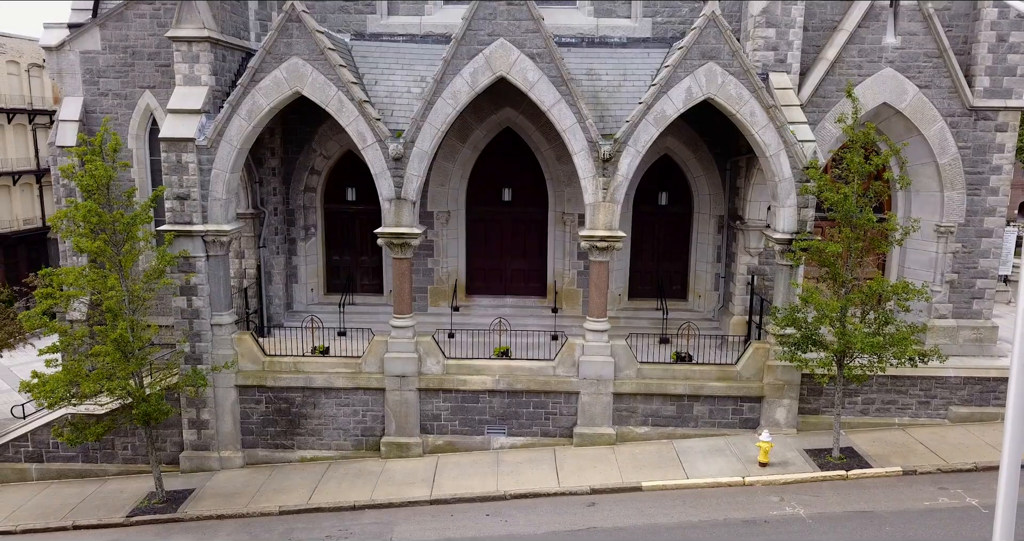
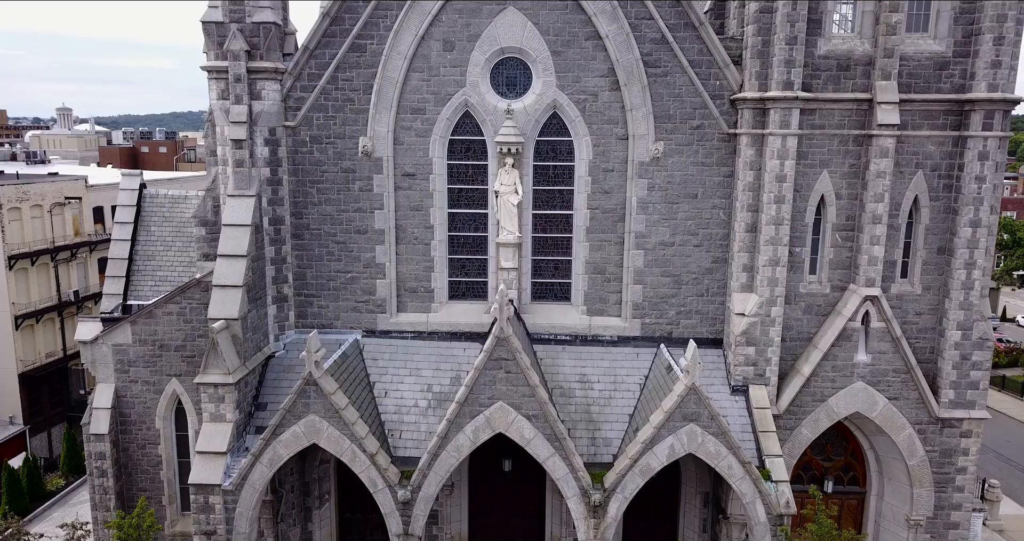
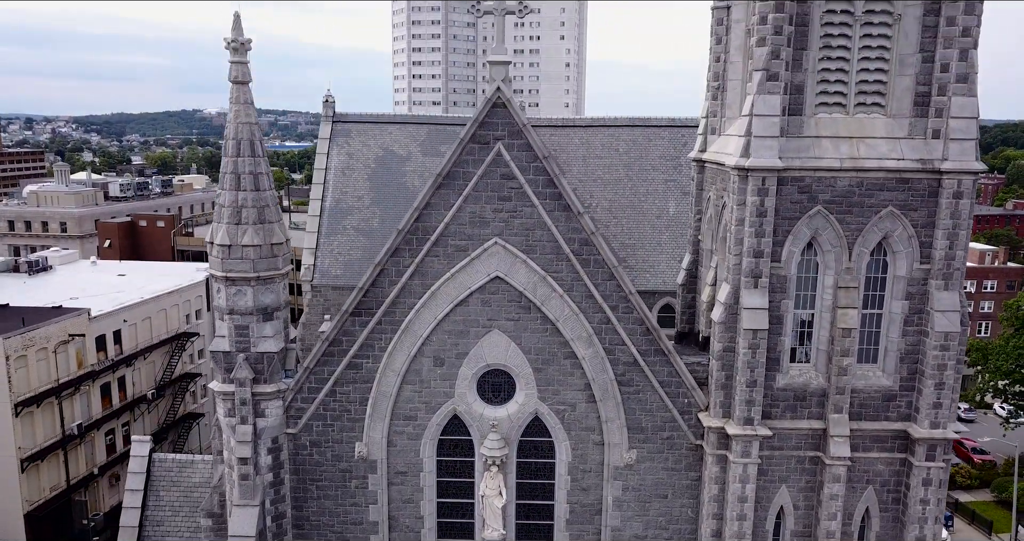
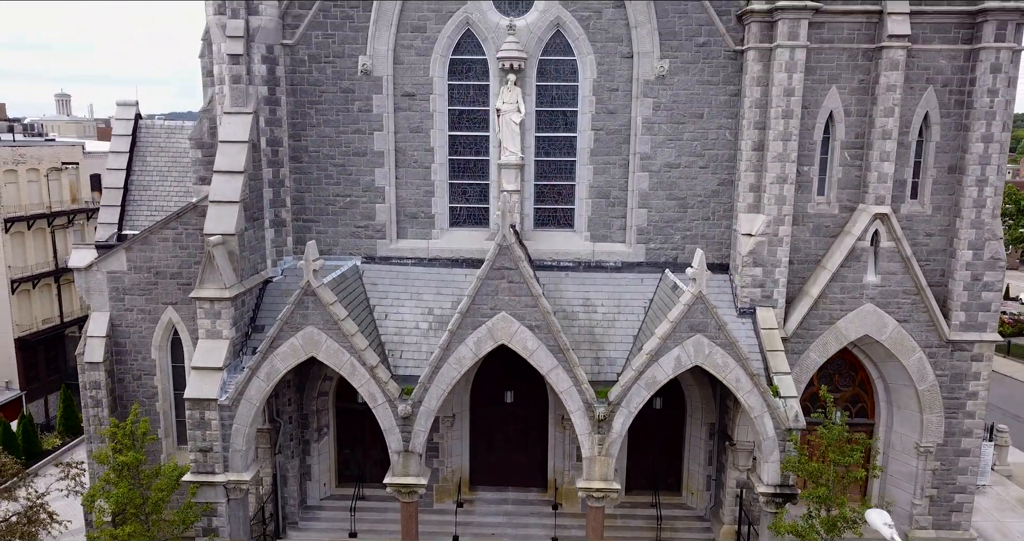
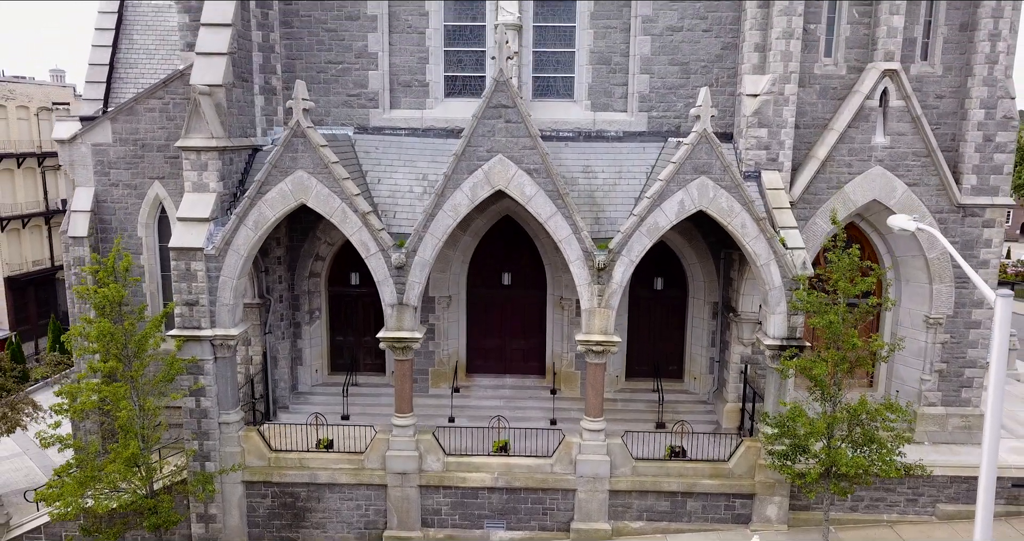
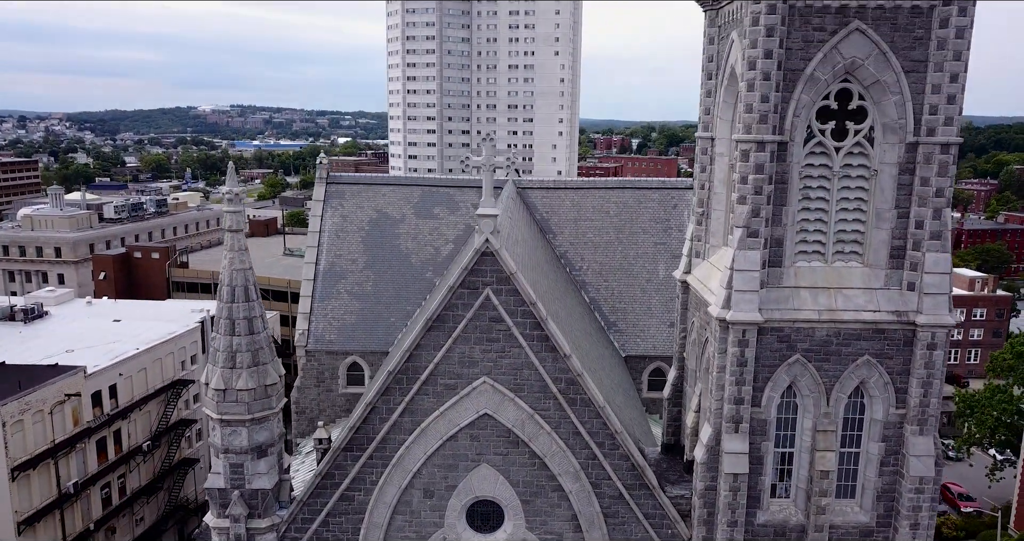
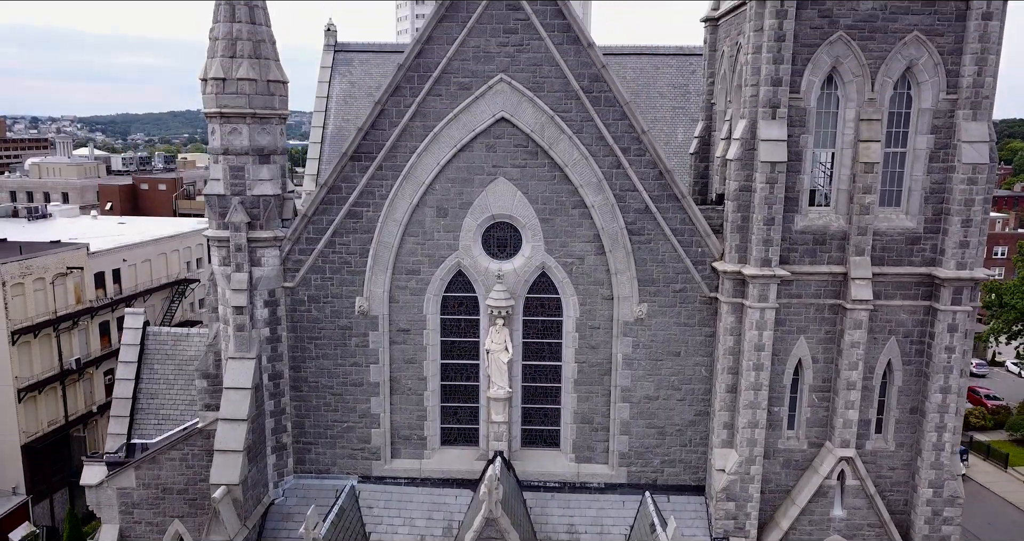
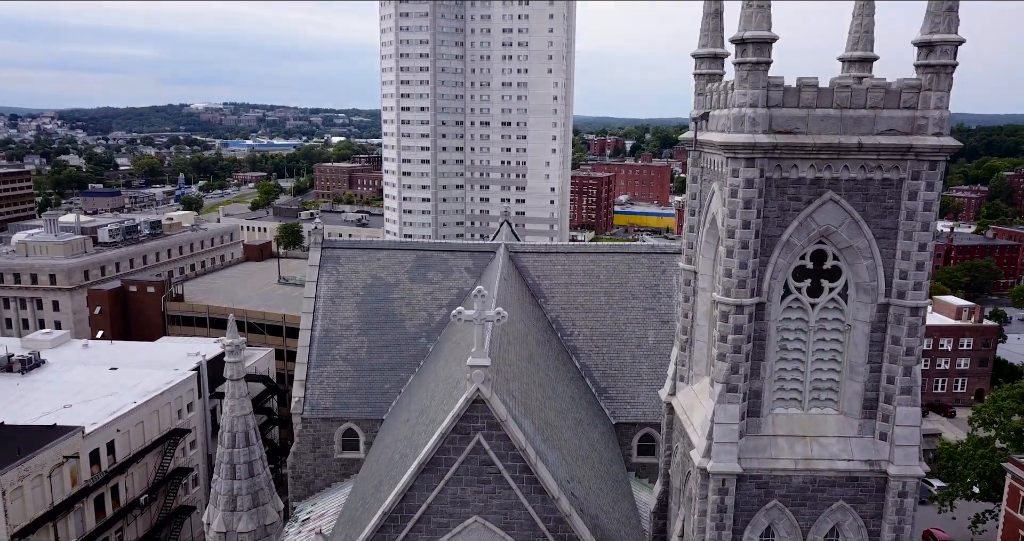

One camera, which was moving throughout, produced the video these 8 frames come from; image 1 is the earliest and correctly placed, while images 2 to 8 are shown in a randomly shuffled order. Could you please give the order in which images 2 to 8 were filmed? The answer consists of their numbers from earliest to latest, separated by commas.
5, 4, 2, 7, 3, 6, 8
